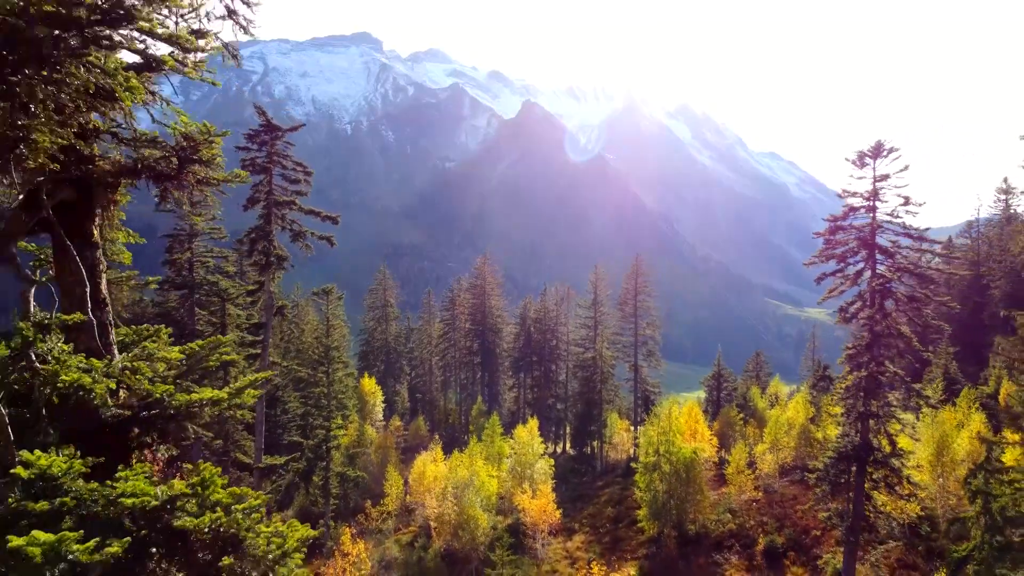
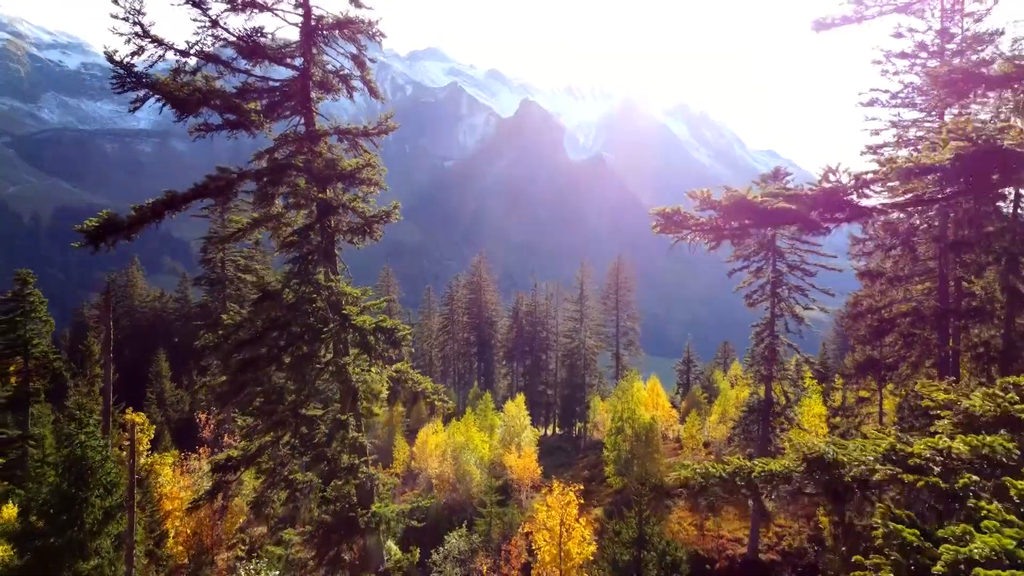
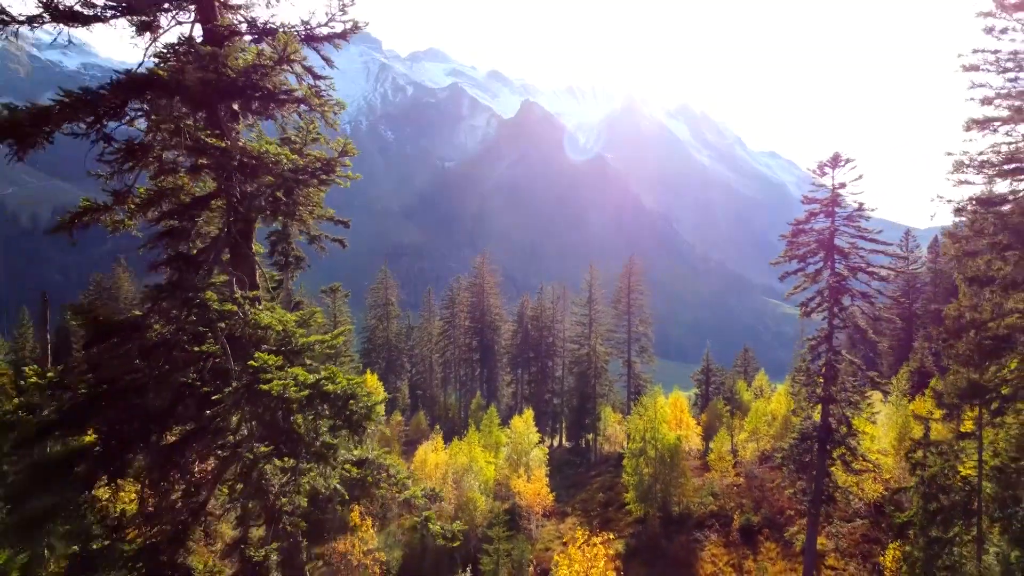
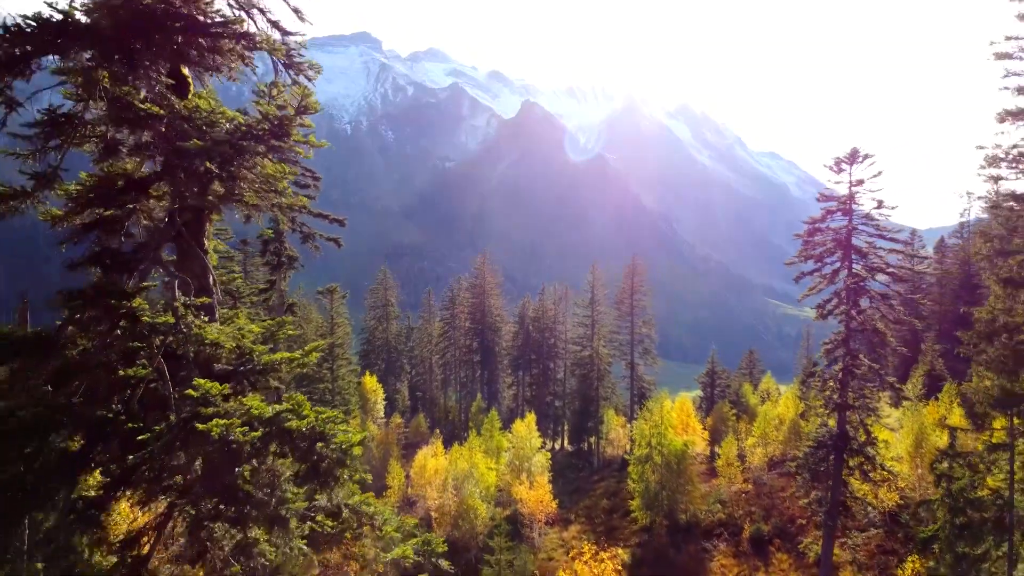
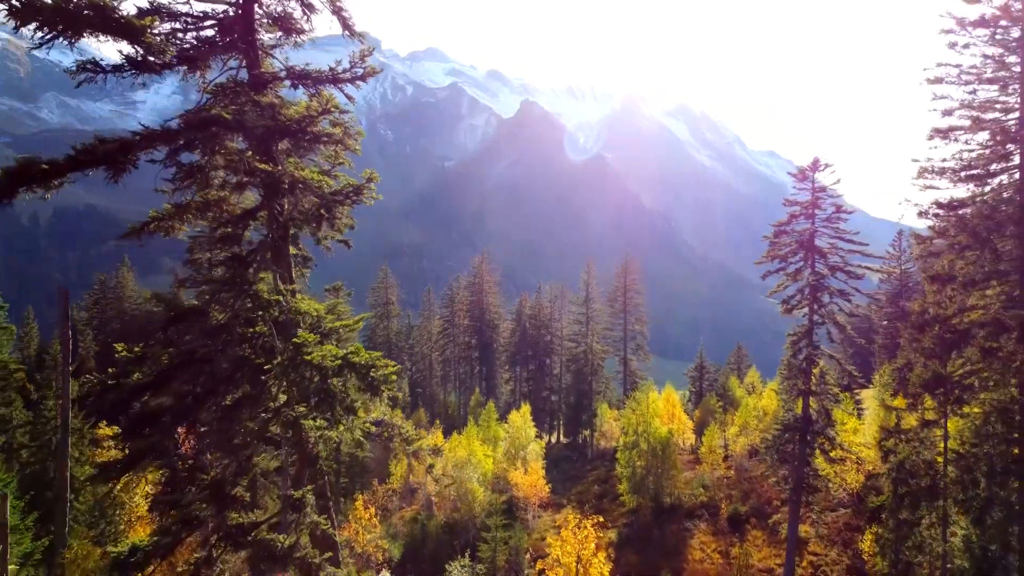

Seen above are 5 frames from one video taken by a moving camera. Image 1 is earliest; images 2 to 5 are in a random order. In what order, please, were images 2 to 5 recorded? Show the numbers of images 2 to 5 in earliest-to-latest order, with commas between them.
4, 3, 5, 2
